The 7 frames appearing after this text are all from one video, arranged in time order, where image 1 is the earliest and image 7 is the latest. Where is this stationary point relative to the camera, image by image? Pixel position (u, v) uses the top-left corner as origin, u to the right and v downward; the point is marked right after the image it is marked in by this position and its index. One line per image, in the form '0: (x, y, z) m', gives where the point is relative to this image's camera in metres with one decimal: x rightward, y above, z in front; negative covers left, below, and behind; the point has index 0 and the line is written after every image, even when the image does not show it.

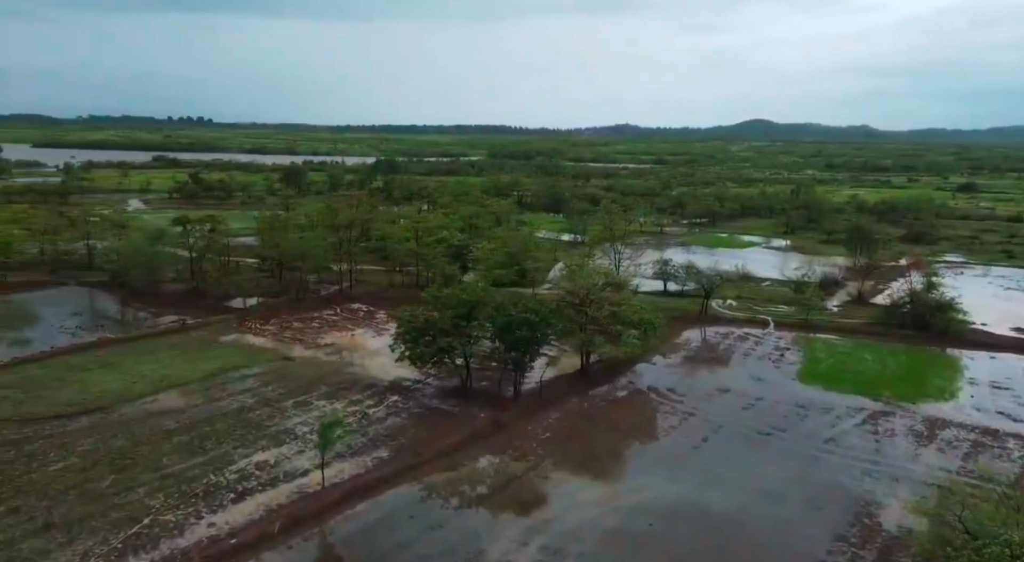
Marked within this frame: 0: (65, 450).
0: (-12.4, -4.7, +18.2) m
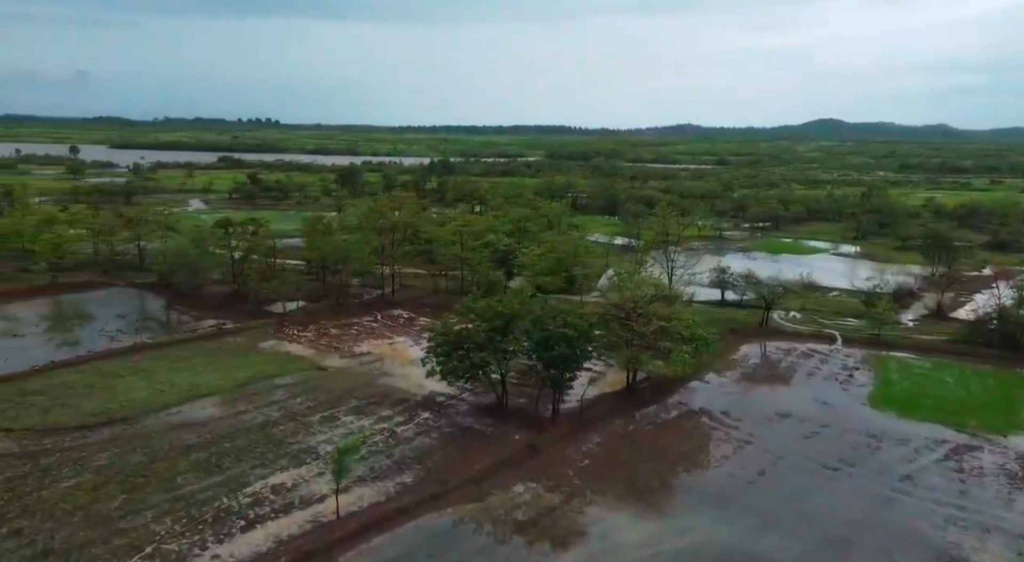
0: (-11.6, -4.9, +17.6) m
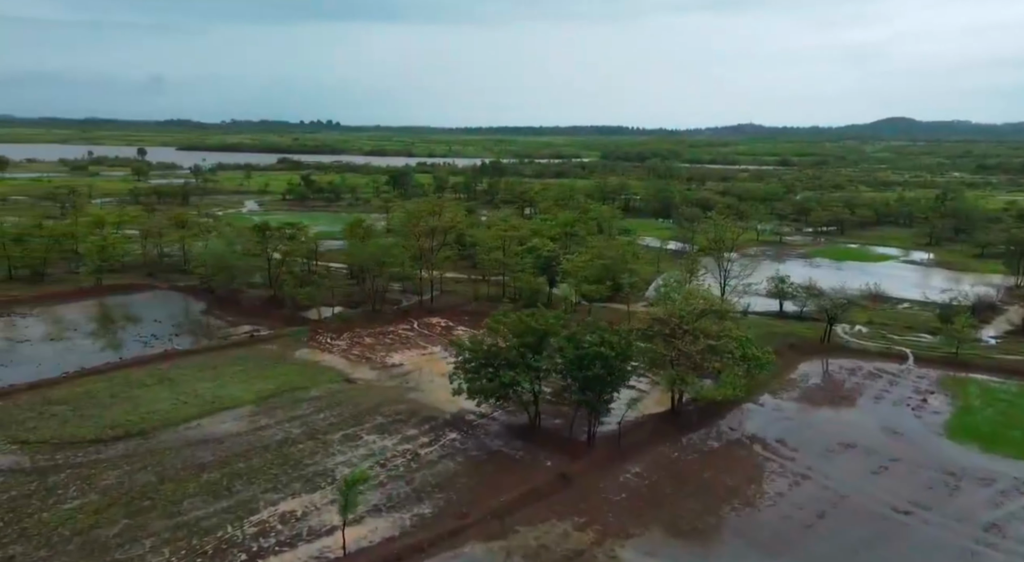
0: (-10.9, -5.2, +16.9) m
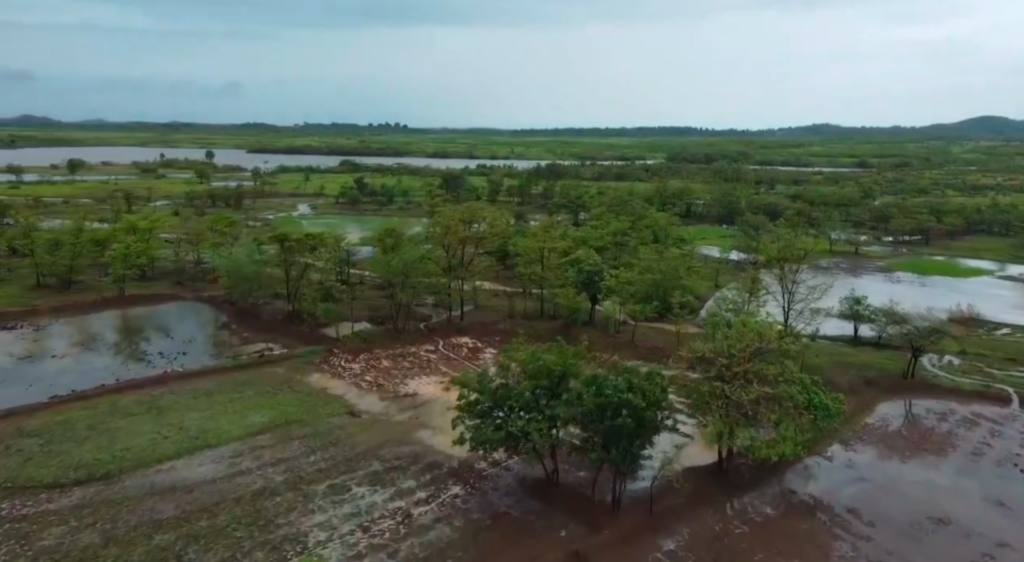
0: (-11.0, -5.9, +14.7) m
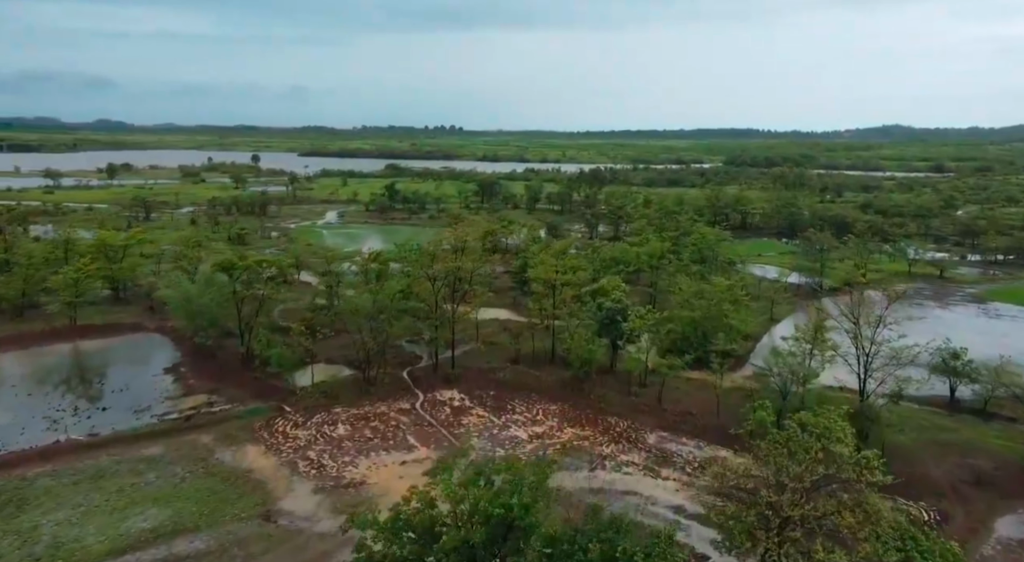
0: (-12.6, -7.4, +9.4) m
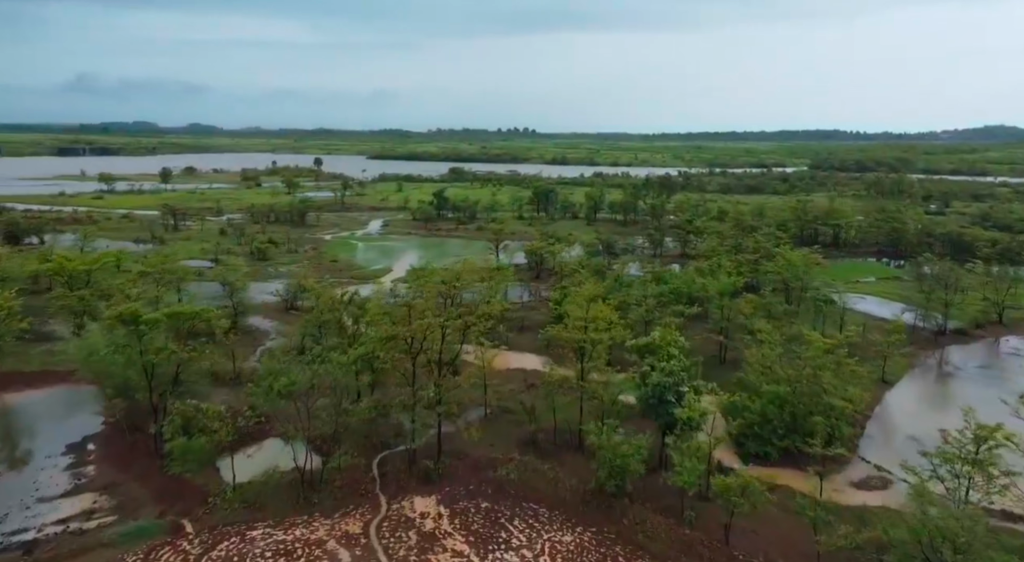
0: (-14.4, -9.0, +2.9) m
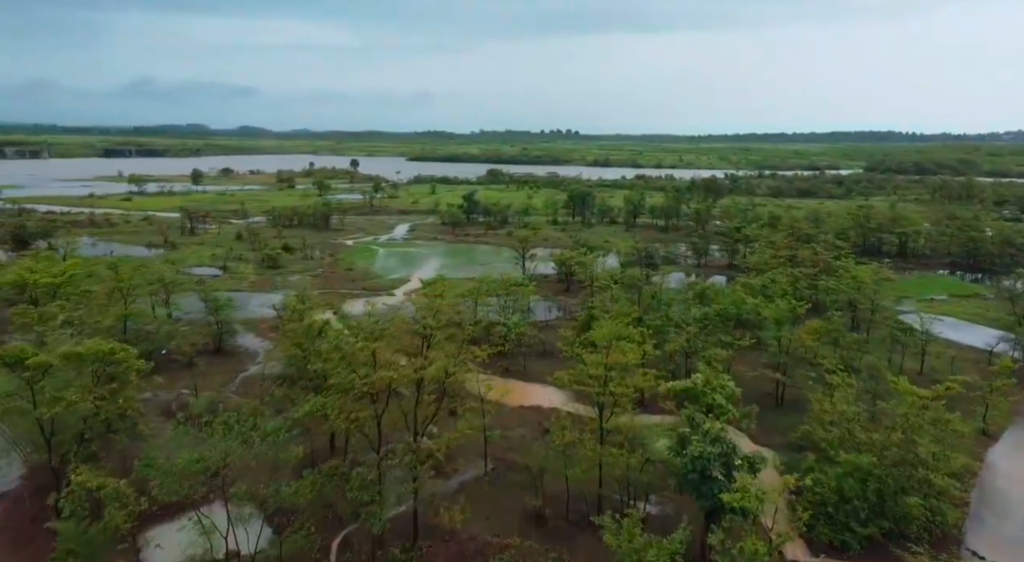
0: (-15.7, -9.6, -1.0) m
